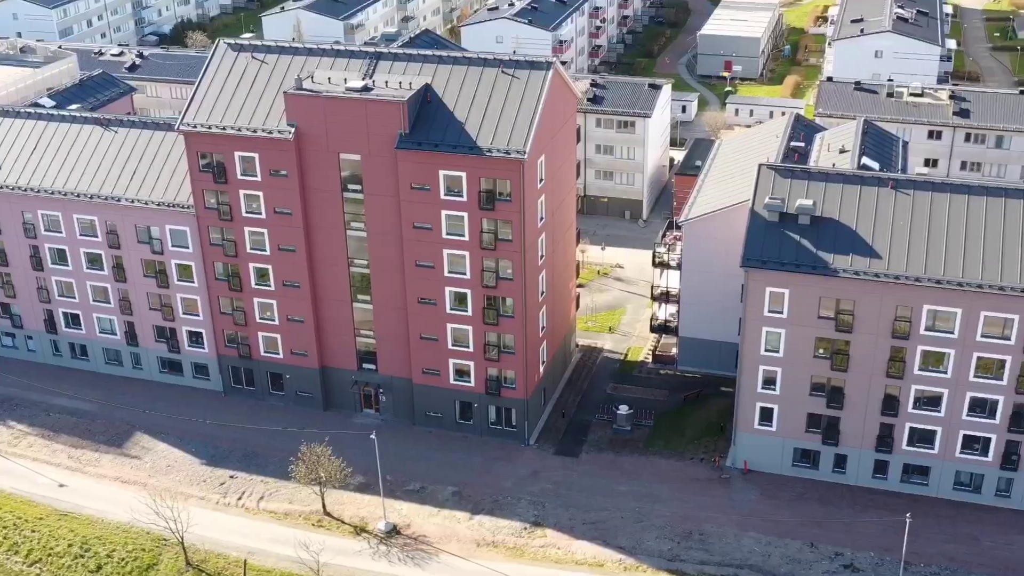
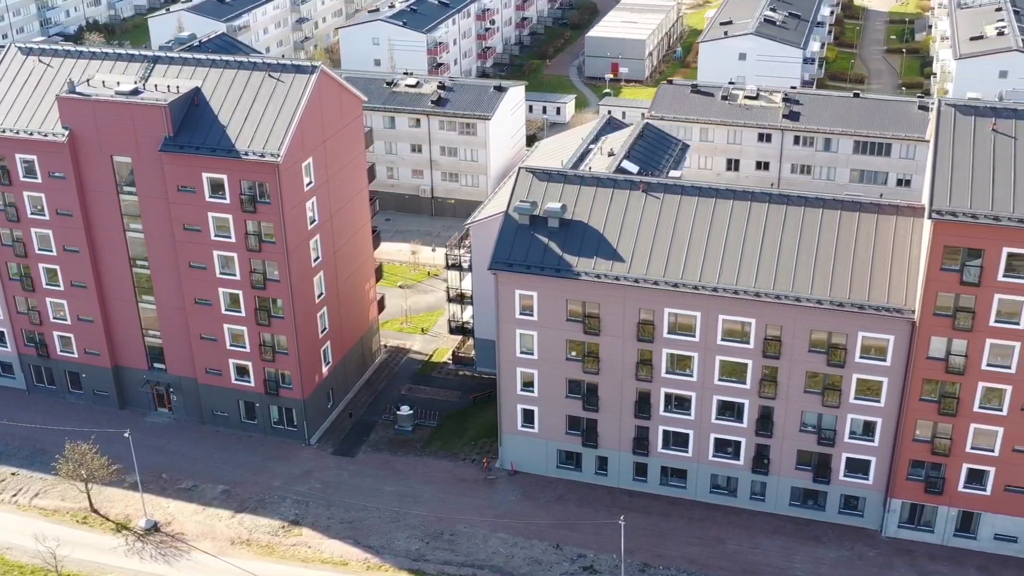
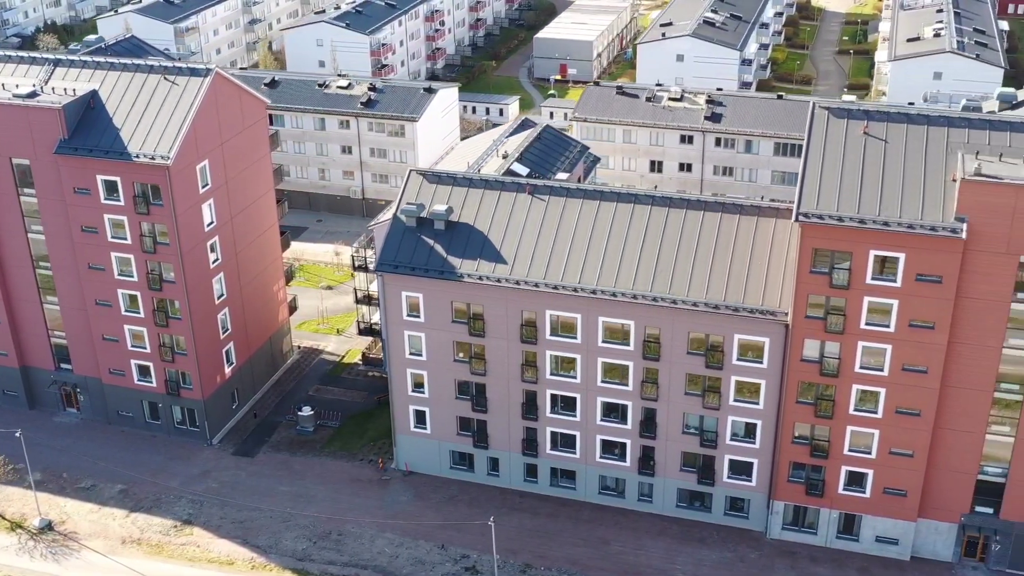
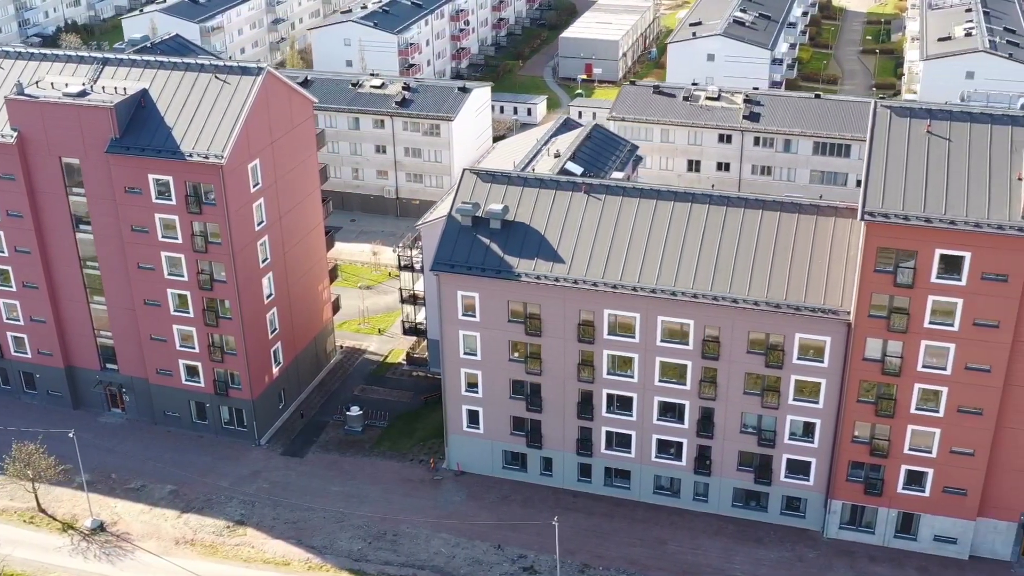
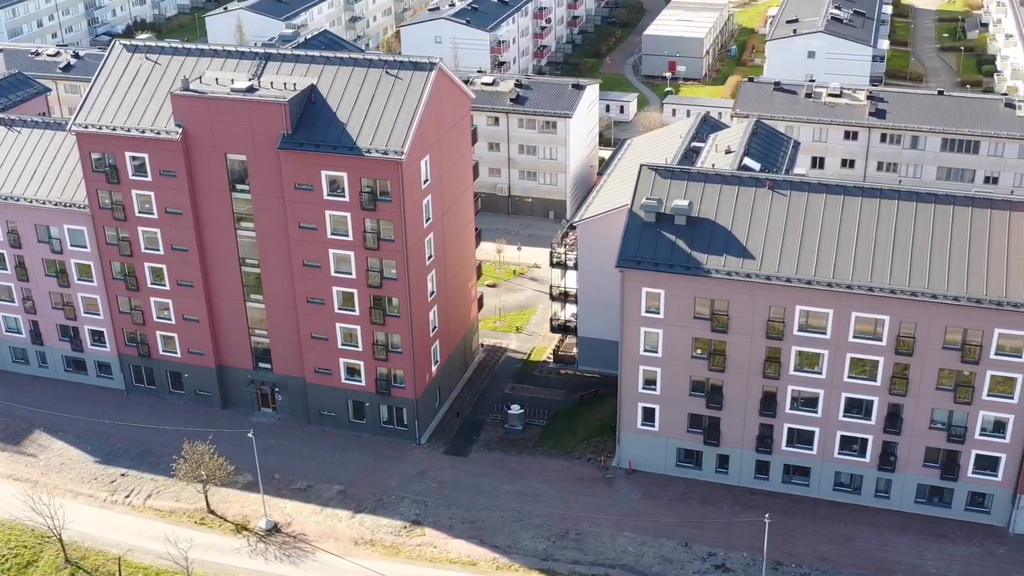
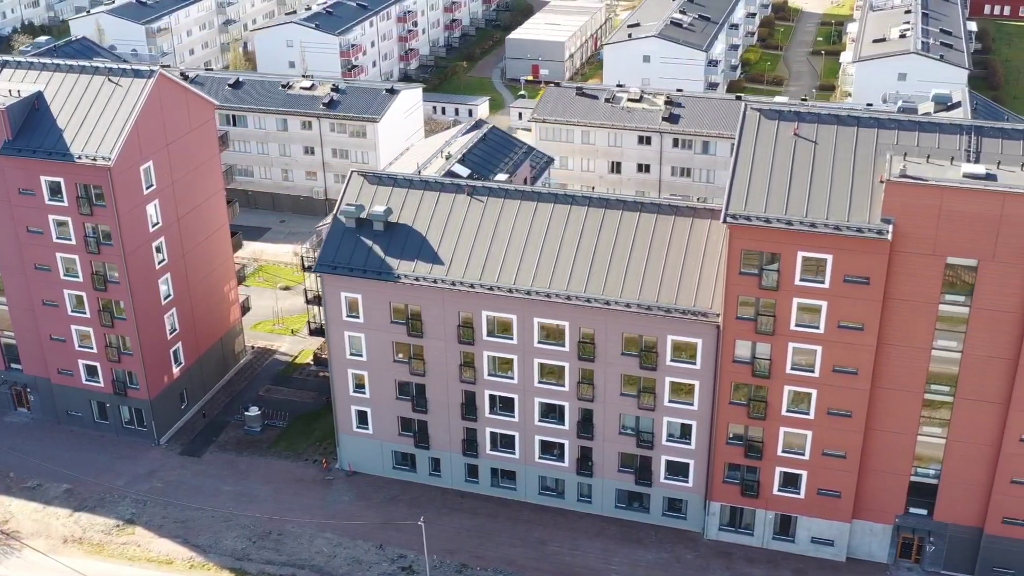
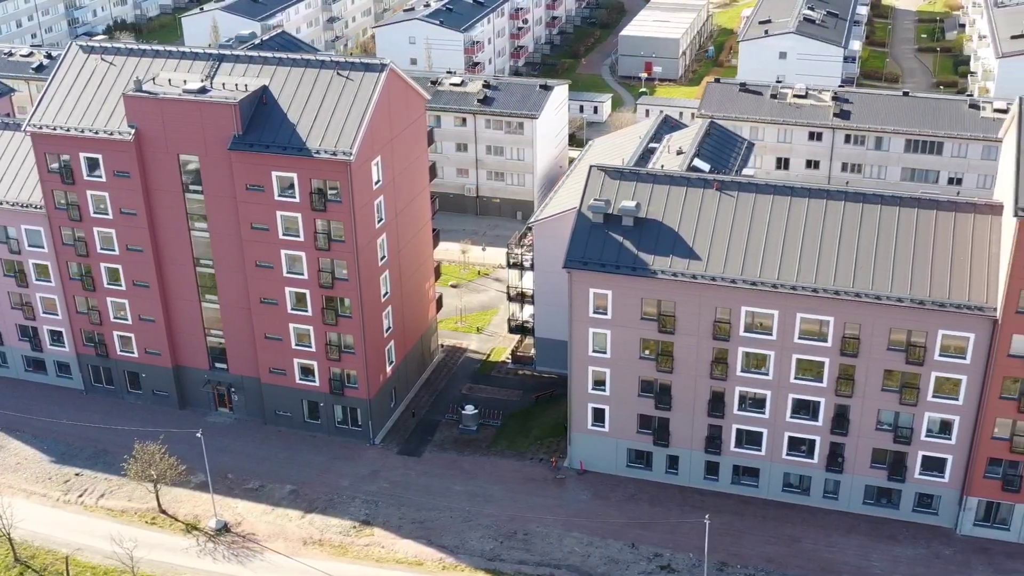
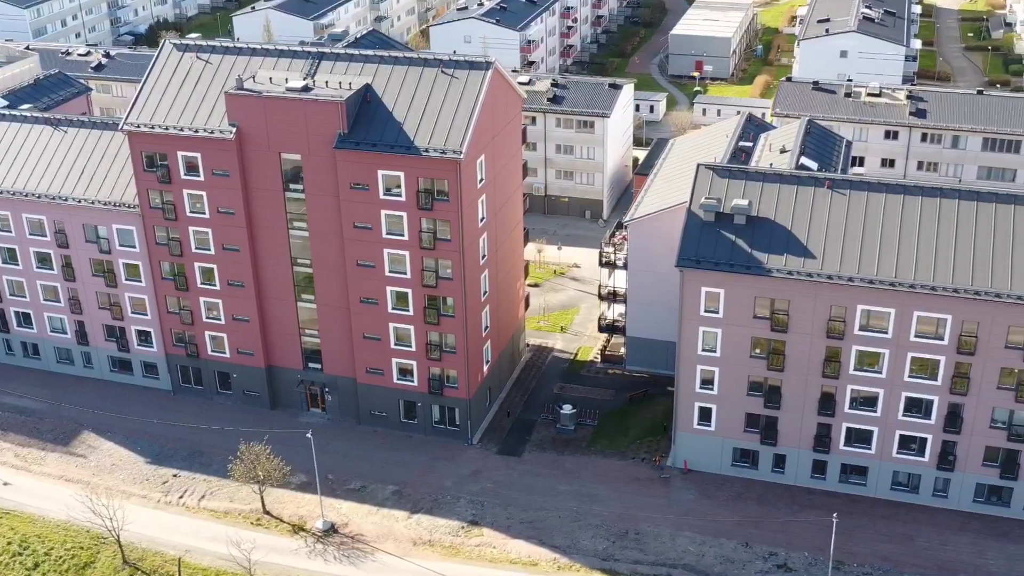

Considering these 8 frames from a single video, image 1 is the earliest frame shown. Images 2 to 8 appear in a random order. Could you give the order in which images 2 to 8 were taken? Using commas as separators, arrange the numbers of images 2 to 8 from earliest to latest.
8, 5, 7, 2, 4, 3, 6
